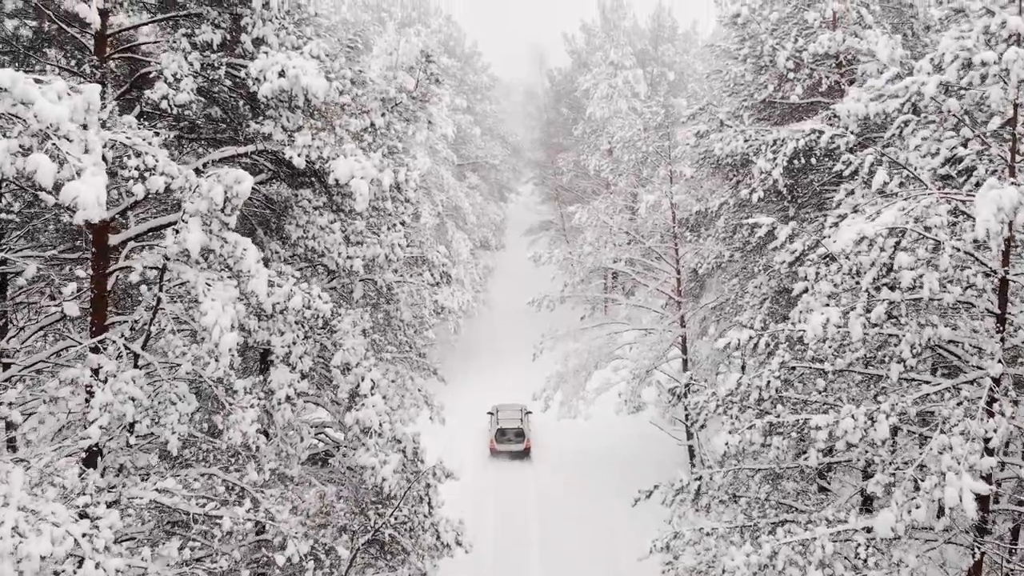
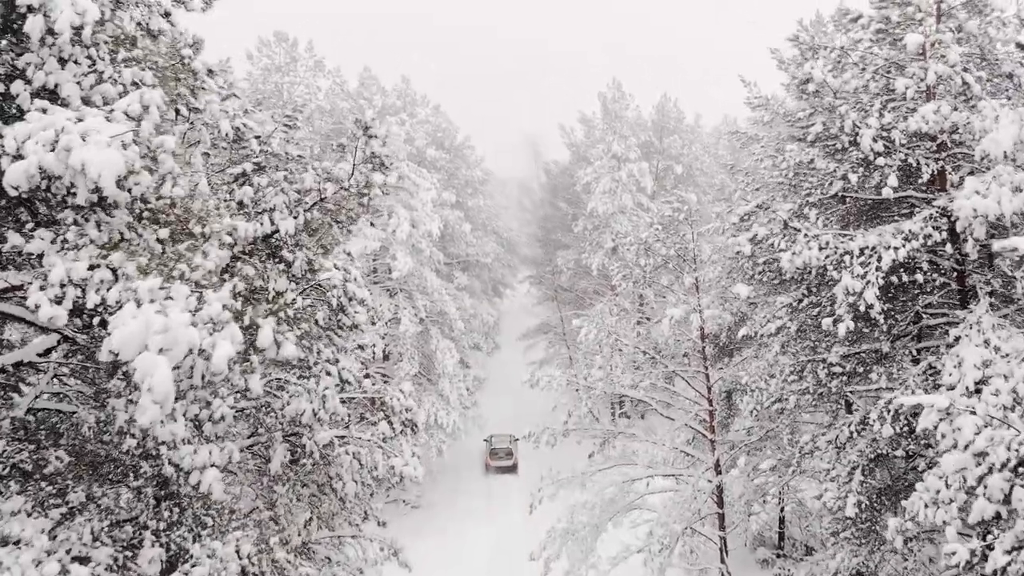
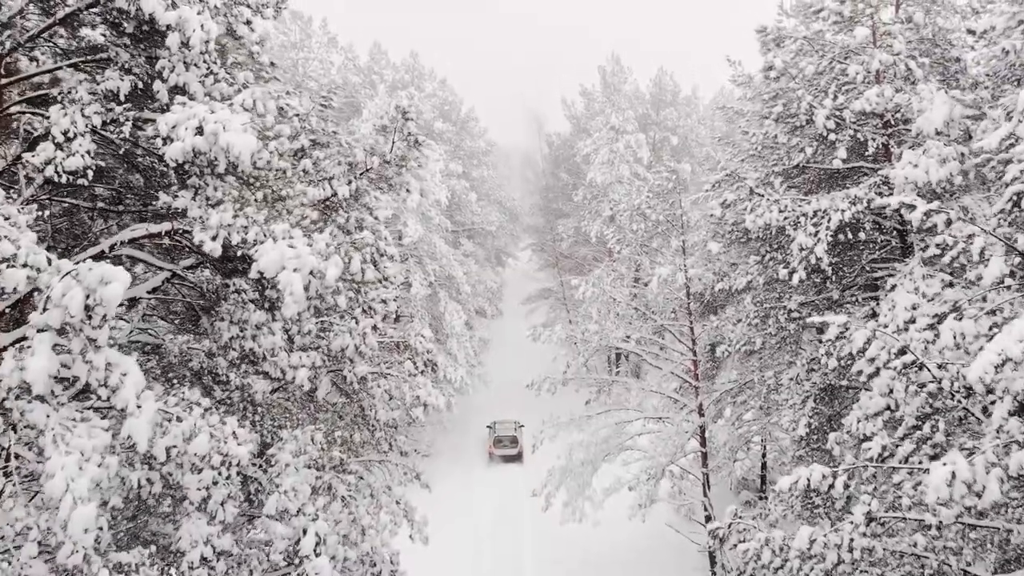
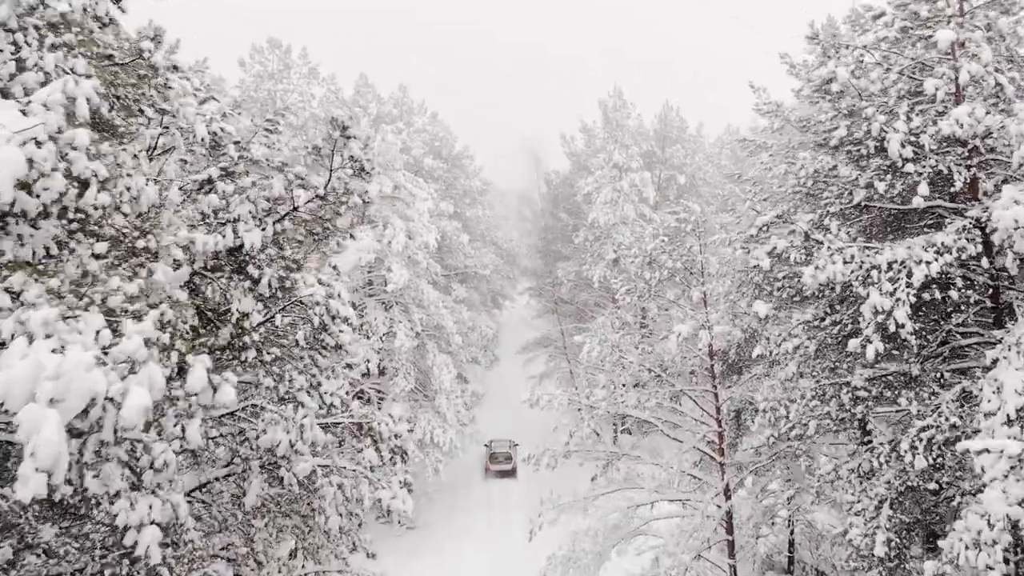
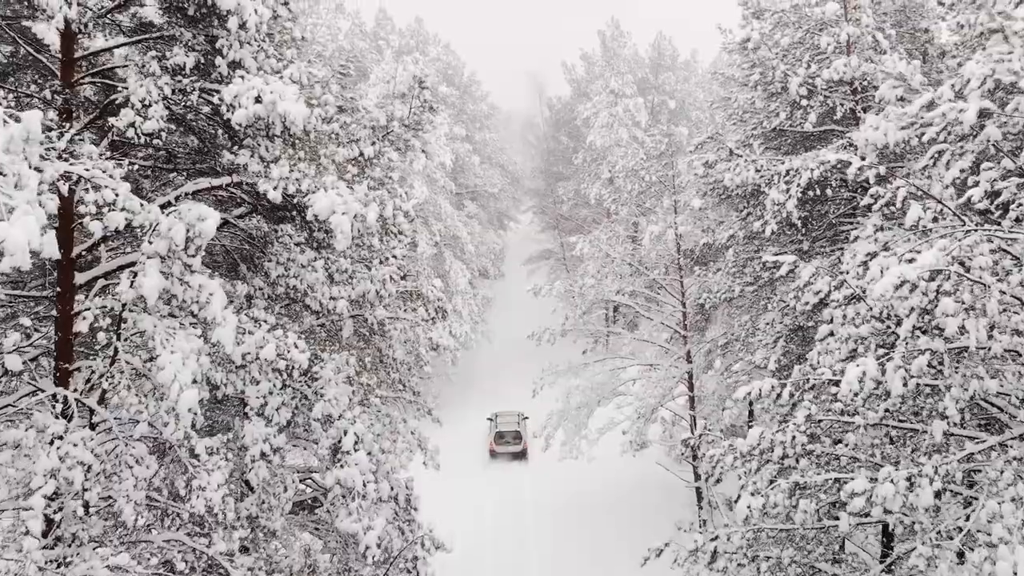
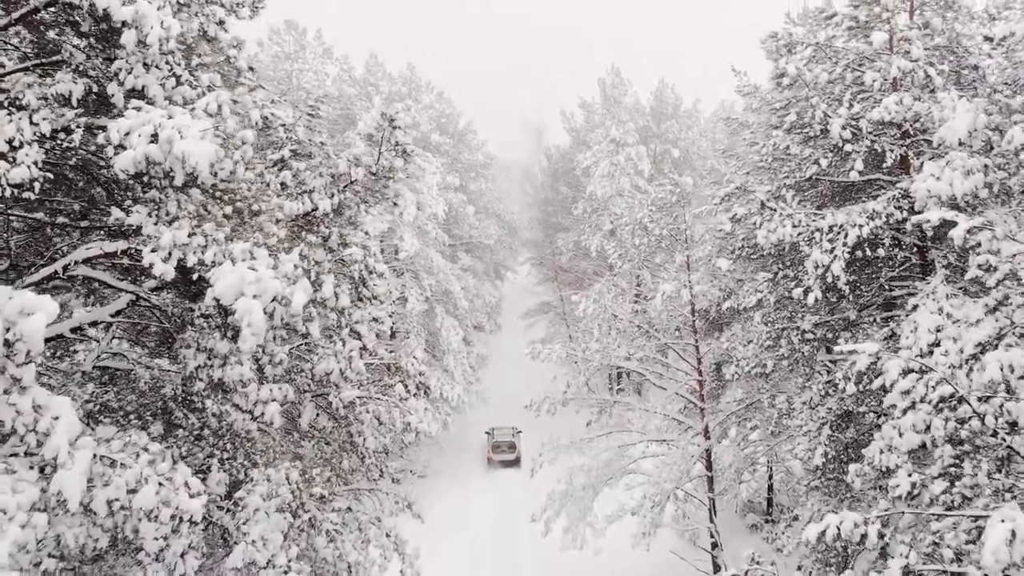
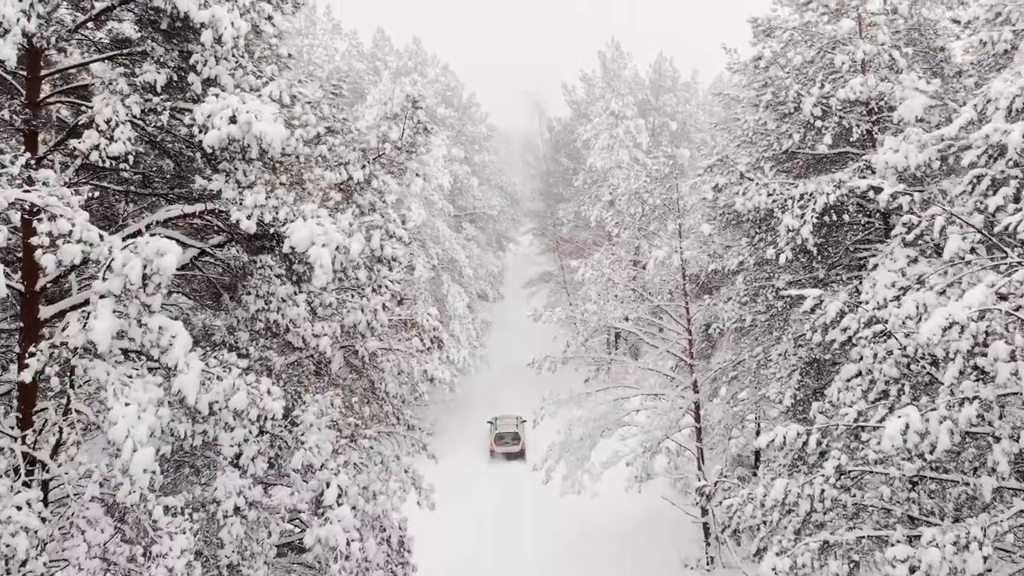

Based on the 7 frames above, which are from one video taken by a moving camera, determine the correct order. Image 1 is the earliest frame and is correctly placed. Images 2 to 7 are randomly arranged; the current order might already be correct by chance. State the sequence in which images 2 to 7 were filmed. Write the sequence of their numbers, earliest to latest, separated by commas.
5, 7, 3, 6, 2, 4
